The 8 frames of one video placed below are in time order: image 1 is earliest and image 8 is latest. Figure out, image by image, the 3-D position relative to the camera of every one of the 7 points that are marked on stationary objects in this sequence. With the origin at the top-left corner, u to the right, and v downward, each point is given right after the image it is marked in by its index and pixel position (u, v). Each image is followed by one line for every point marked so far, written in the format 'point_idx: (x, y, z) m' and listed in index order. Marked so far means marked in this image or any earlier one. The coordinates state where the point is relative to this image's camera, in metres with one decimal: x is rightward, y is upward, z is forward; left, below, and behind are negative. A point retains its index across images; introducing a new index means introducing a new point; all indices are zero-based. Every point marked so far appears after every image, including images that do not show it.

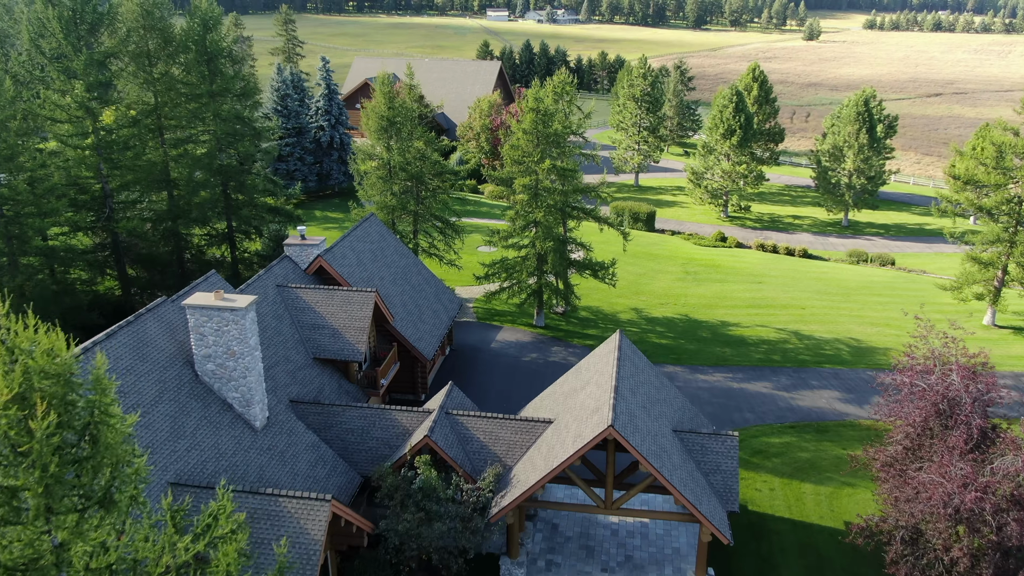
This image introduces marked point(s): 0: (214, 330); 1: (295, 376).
0: (-5.8, -0.9, +16.1) m
1: (-5.3, -2.2, +19.9) m
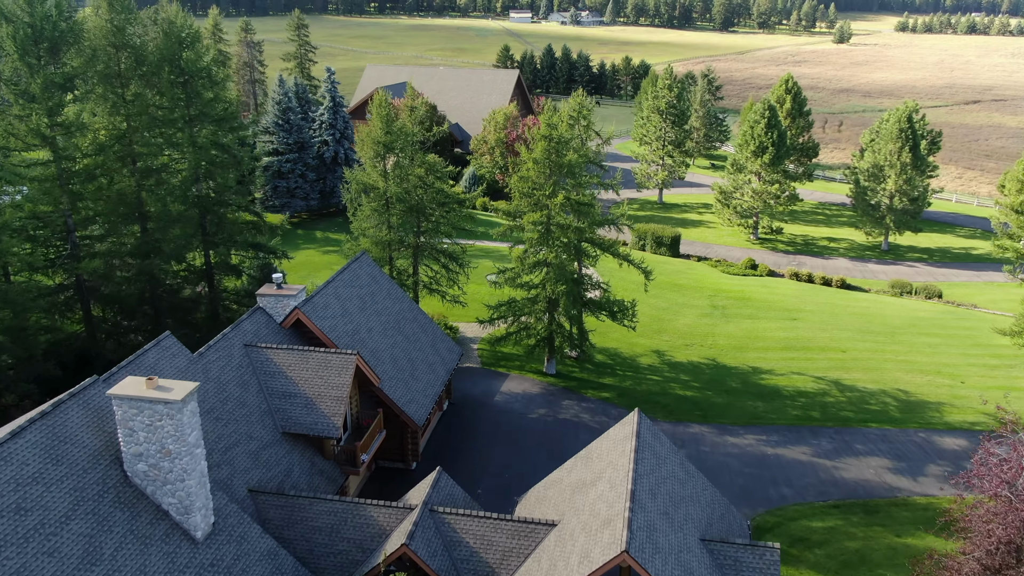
0: (-6.0, -2.2, +13.3) m
1: (-5.3, -3.6, +17.1) m
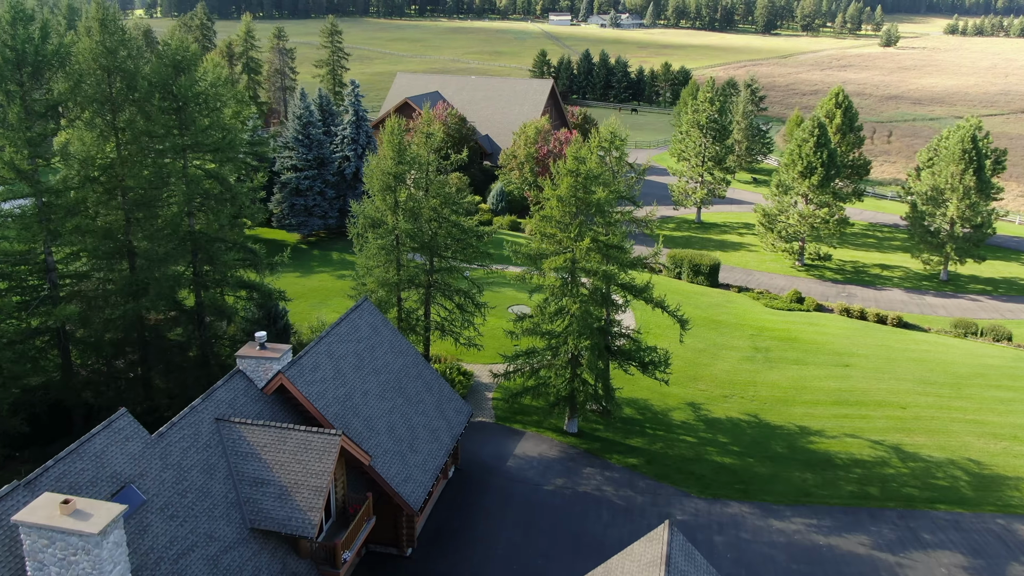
0: (-6.0, -3.6, +10.8) m
1: (-5.2, -4.9, +14.6) m
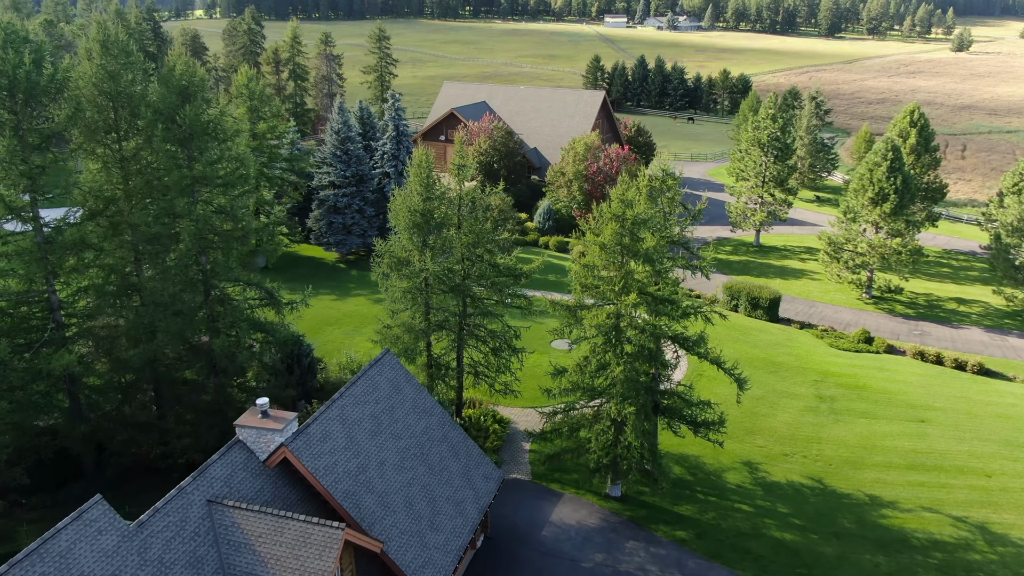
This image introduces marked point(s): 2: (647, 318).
0: (-5.9, -4.8, +9.0) m
1: (-4.9, -6.1, +12.7) m
2: (+3.2, -0.7, +19.3) m
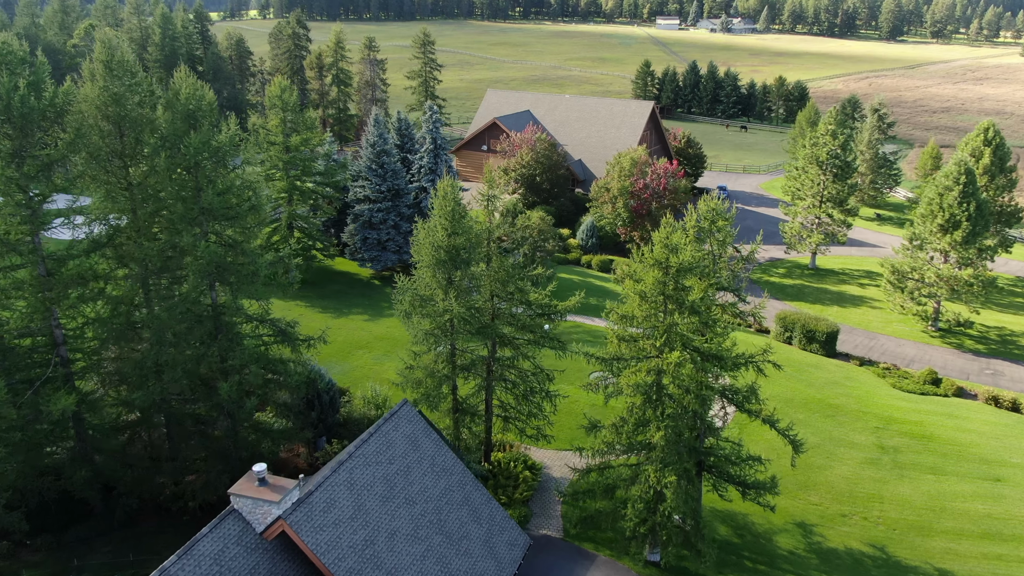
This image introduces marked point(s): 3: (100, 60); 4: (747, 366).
0: (-5.9, -5.7, +7.4) m
1: (-4.7, -7.1, +11.1) m
2: (+3.8, -1.8, +17.2) m
3: (-9.5, +5.3, +19.2) m
4: (+5.6, -1.9, +19.7) m
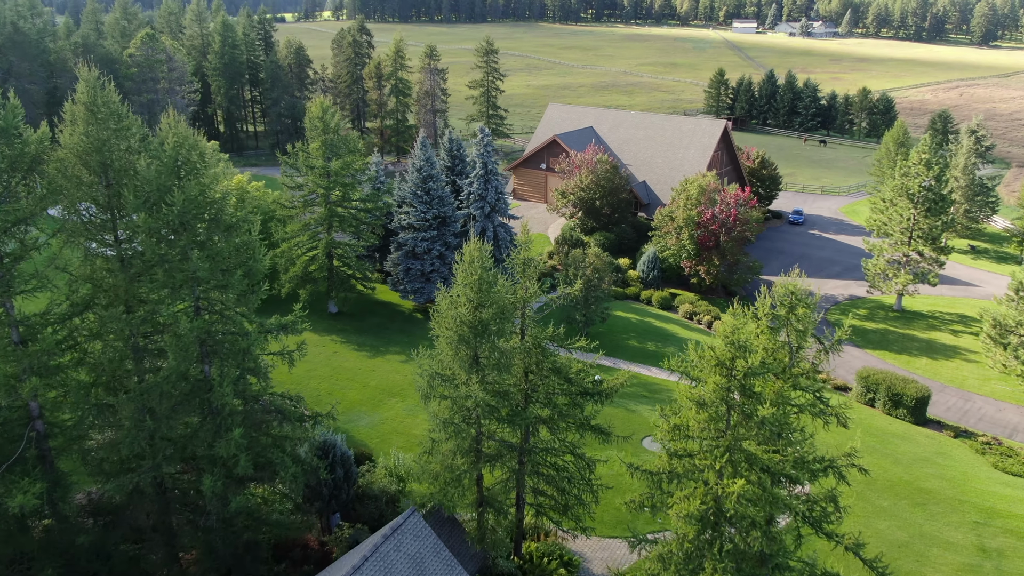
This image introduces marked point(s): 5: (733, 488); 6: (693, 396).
0: (-6.4, -7.3, +4.9) m
1: (-4.9, -8.7, +8.5) m
2: (+4.2, -3.7, +13.9) m
3: (-8.7, +3.8, +16.9) m
4: (+6.2, -3.8, +16.2) m
5: (+3.9, -3.3, +14.1) m
6: (+3.3, -1.8, +14.6) m
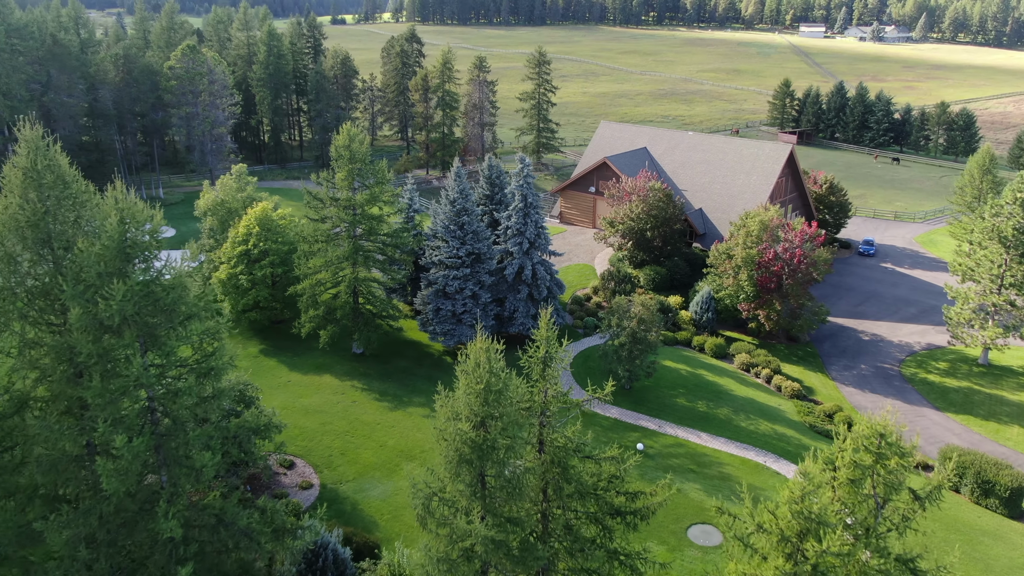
0: (-7.1, -9.0, +2.2) m
1: (-5.5, -10.5, +5.6) m
2: (+4.1, -5.7, +10.4) m
3: (-8.4, +2.2, +14.3) m
4: (+6.3, -5.8, +12.6) m
5: (+3.8, -5.2, +10.7) m
6: (+3.3, -3.8, +11.2) m
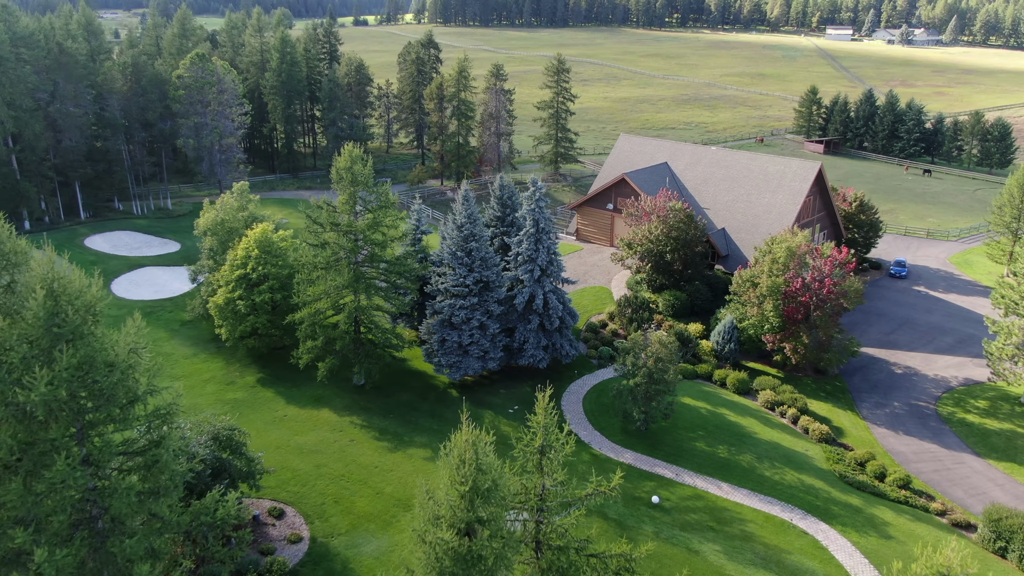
0: (-7.6, -10.2, +0.4) m
1: (-5.9, -11.7, +3.8) m
2: (+3.8, -7.0, +8.3) m
3: (-8.5, +1.0, +12.6) m
4: (+6.0, -7.2, +10.5) m
5: (+3.5, -6.5, +8.7) m
6: (+3.0, -5.1, +9.2) m
